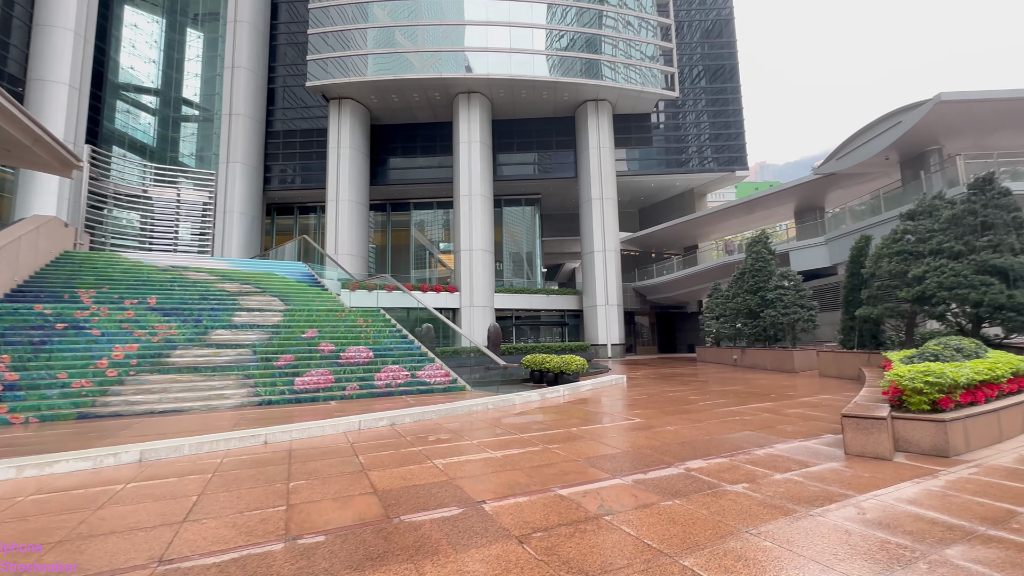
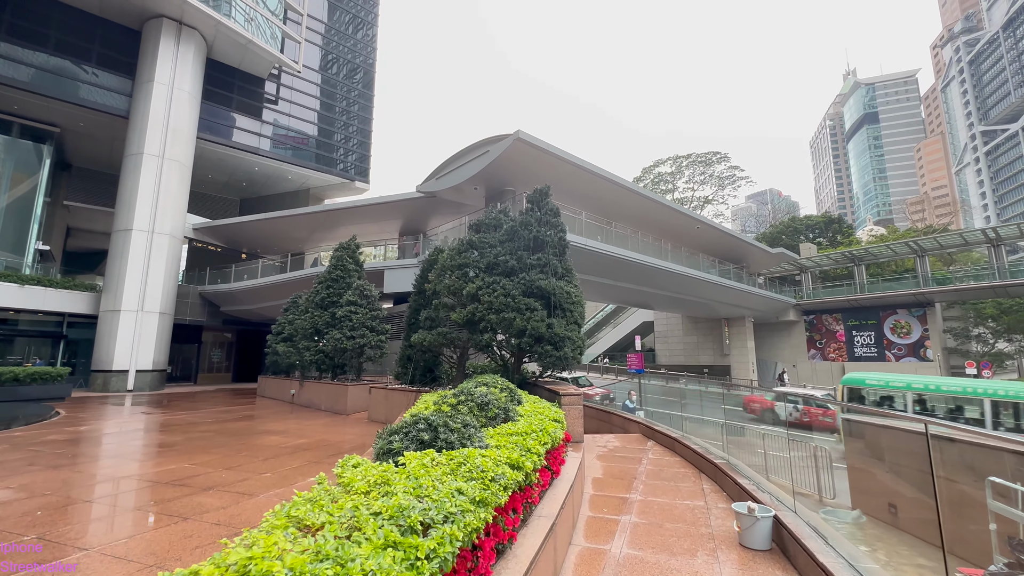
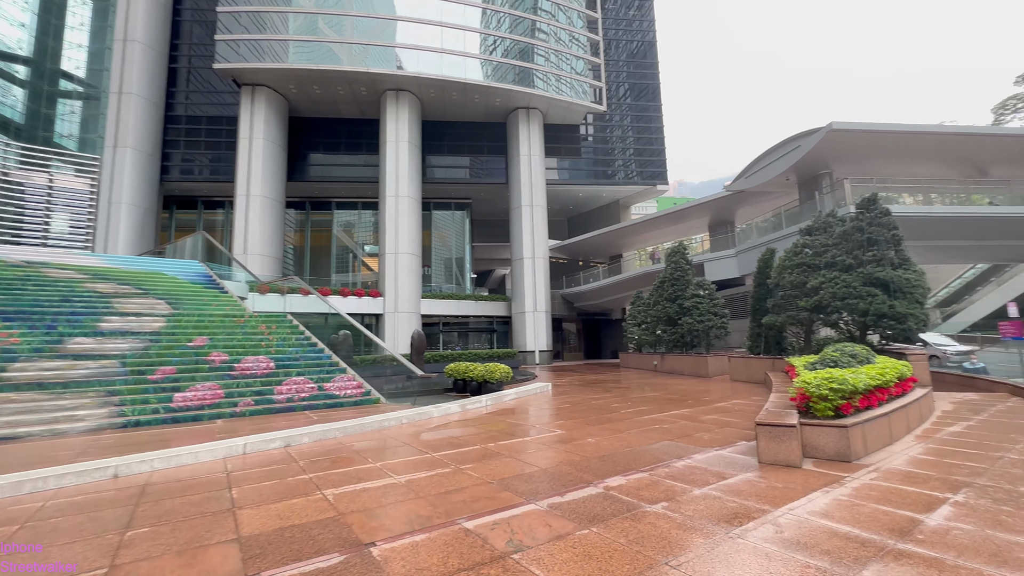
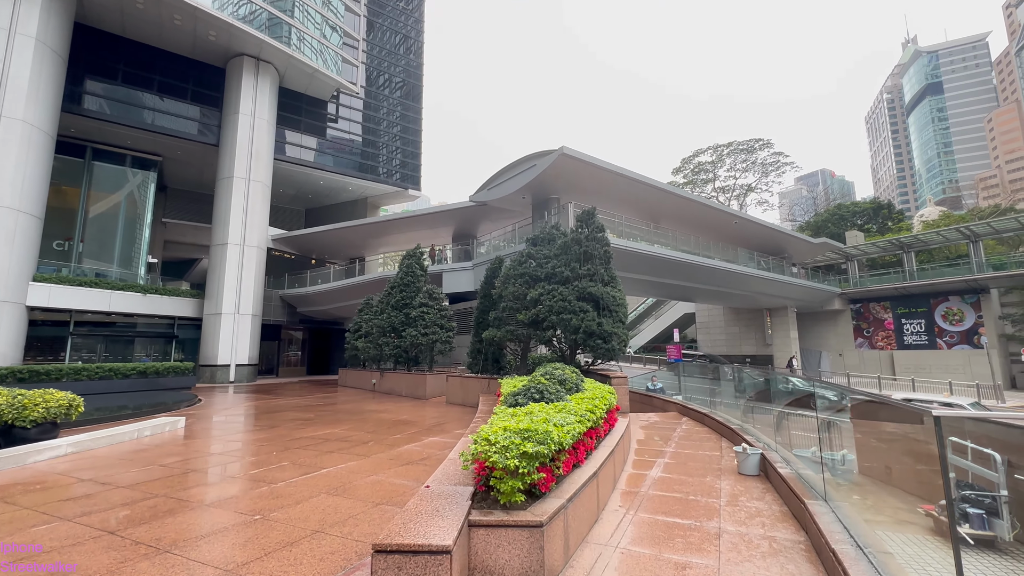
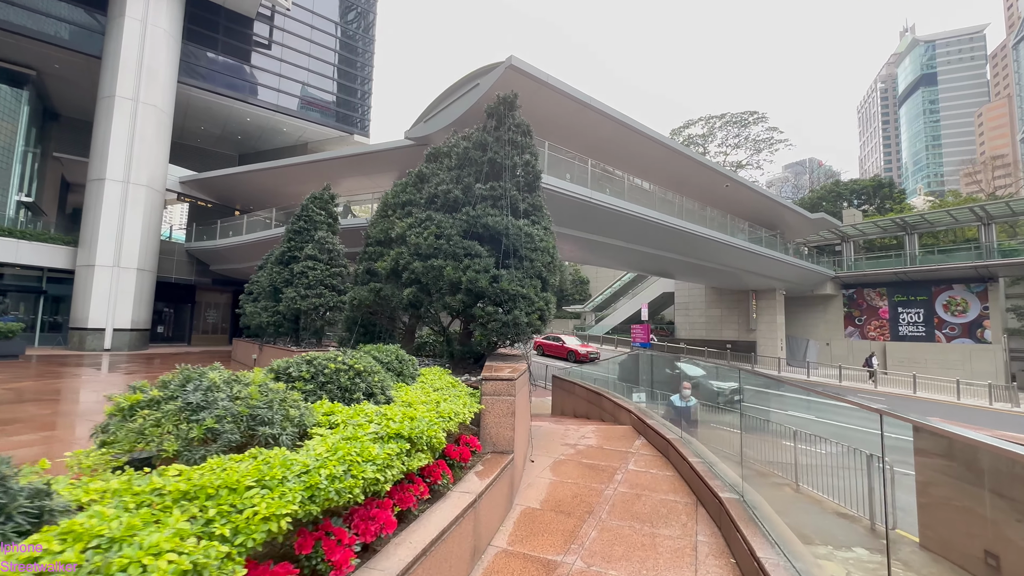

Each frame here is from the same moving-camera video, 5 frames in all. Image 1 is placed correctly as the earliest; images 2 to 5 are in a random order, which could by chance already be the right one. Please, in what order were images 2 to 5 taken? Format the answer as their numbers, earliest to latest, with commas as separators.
3, 4, 2, 5
